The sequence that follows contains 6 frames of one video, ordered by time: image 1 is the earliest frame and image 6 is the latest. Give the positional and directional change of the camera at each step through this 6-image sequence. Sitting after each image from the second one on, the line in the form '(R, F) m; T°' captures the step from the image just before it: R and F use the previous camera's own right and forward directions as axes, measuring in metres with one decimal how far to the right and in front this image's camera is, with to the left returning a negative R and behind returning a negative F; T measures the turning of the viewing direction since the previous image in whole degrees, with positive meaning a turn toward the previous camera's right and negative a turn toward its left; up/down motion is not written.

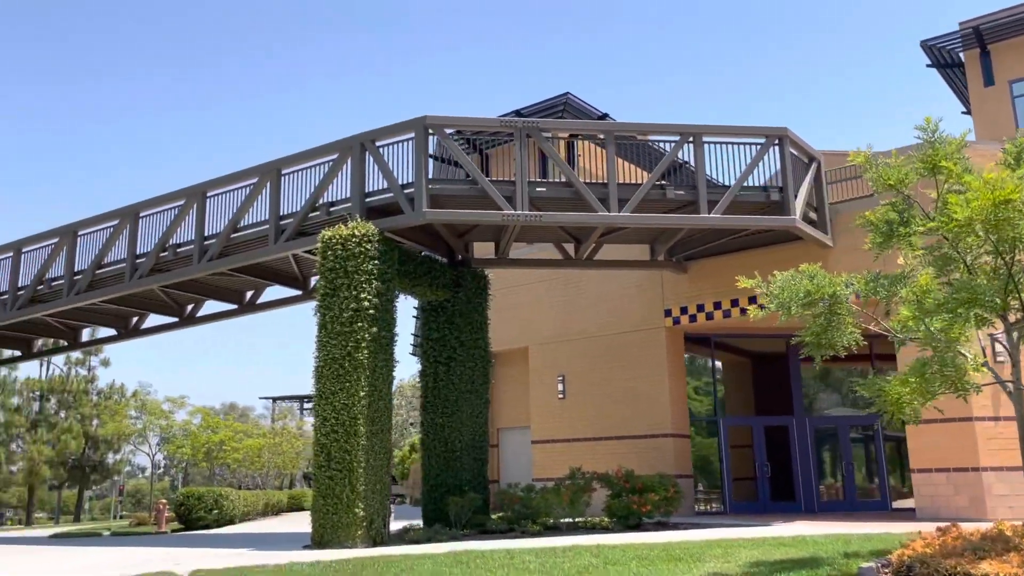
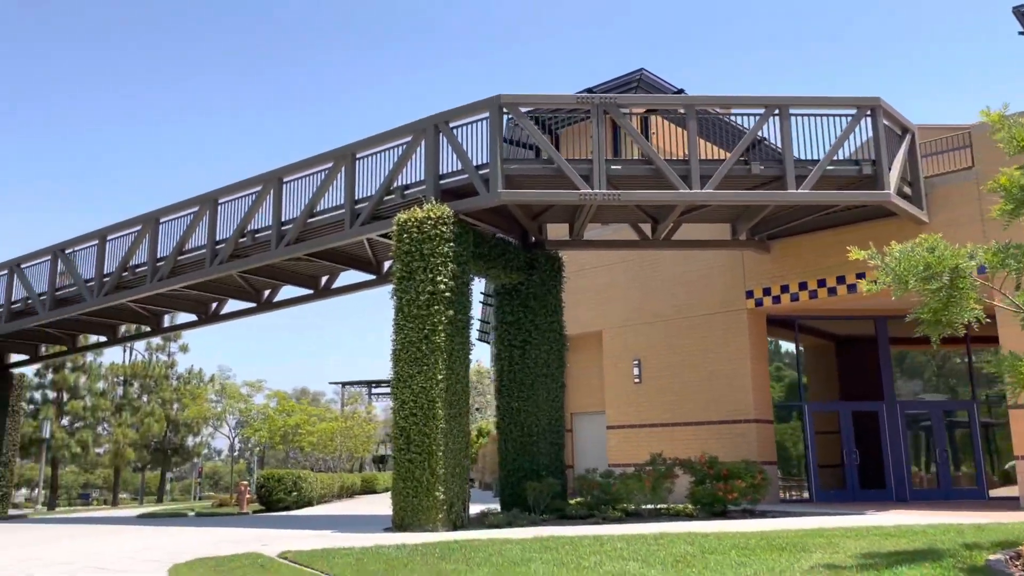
(-0.3, +0.3) m; -4°
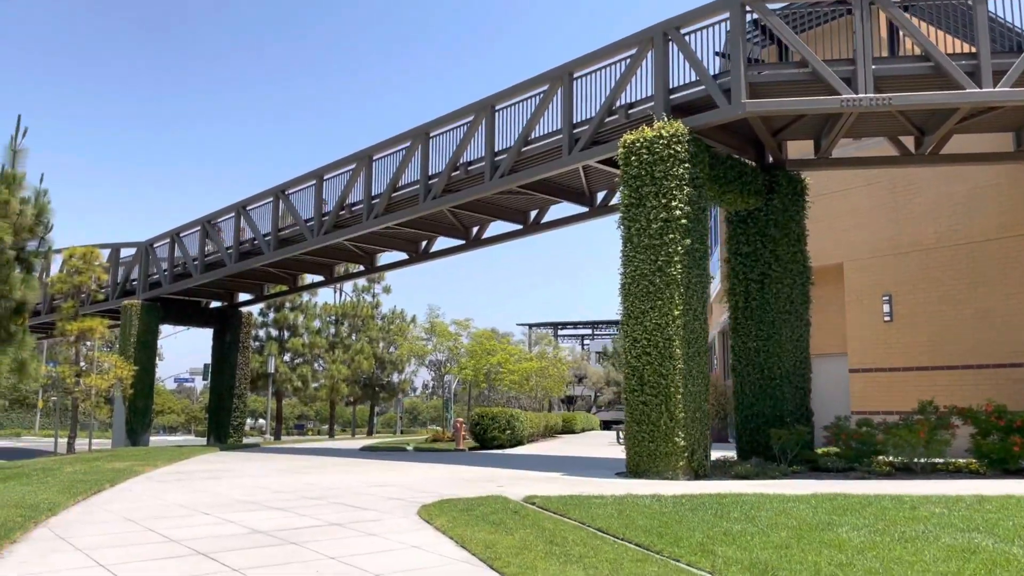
(-0.9, +1.1) m; -12°
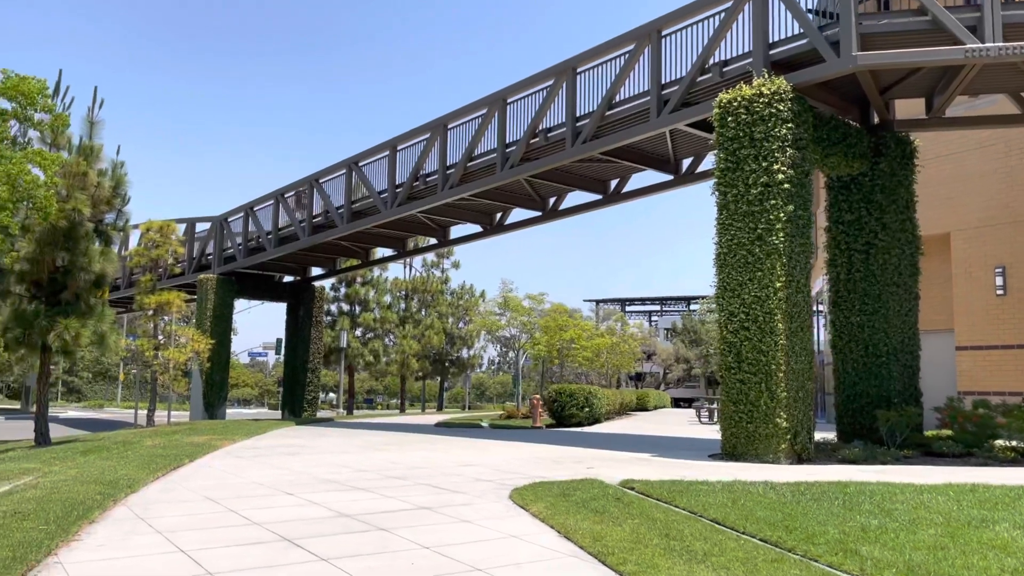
(-0.3, +0.7) m; -4°
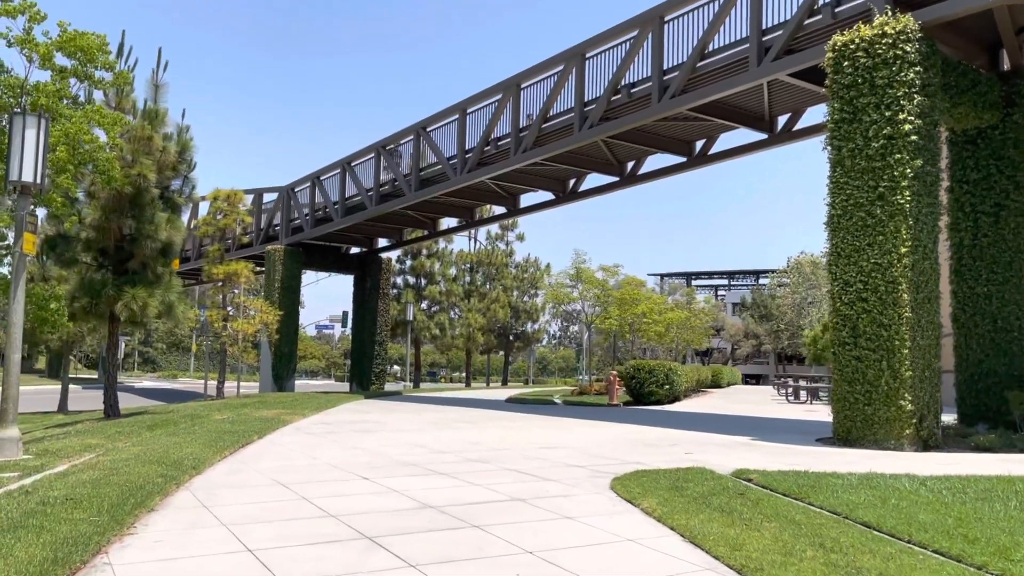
(-0.4, +1.0) m; -4°
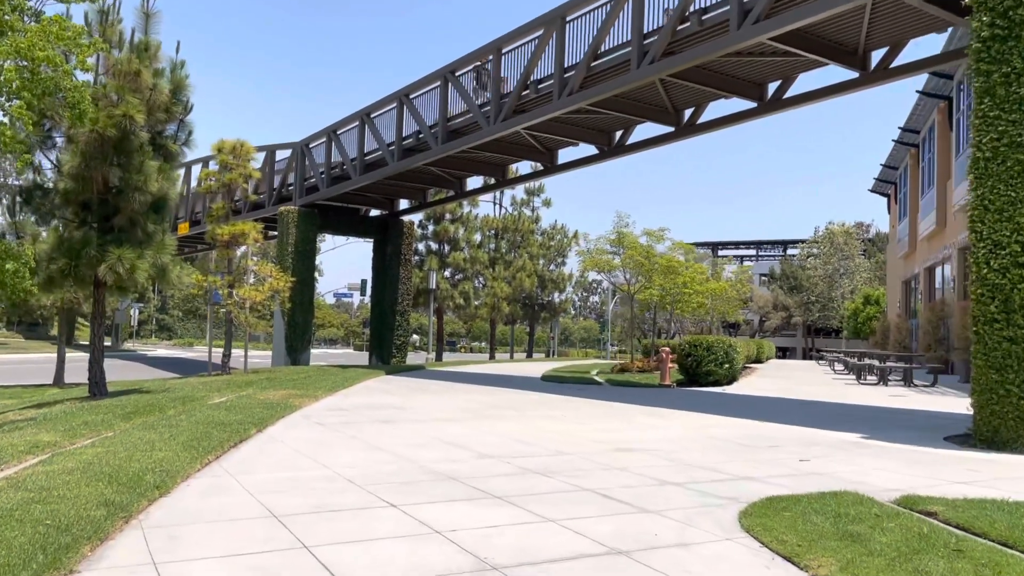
(-0.4, +2.1) m; -1°
